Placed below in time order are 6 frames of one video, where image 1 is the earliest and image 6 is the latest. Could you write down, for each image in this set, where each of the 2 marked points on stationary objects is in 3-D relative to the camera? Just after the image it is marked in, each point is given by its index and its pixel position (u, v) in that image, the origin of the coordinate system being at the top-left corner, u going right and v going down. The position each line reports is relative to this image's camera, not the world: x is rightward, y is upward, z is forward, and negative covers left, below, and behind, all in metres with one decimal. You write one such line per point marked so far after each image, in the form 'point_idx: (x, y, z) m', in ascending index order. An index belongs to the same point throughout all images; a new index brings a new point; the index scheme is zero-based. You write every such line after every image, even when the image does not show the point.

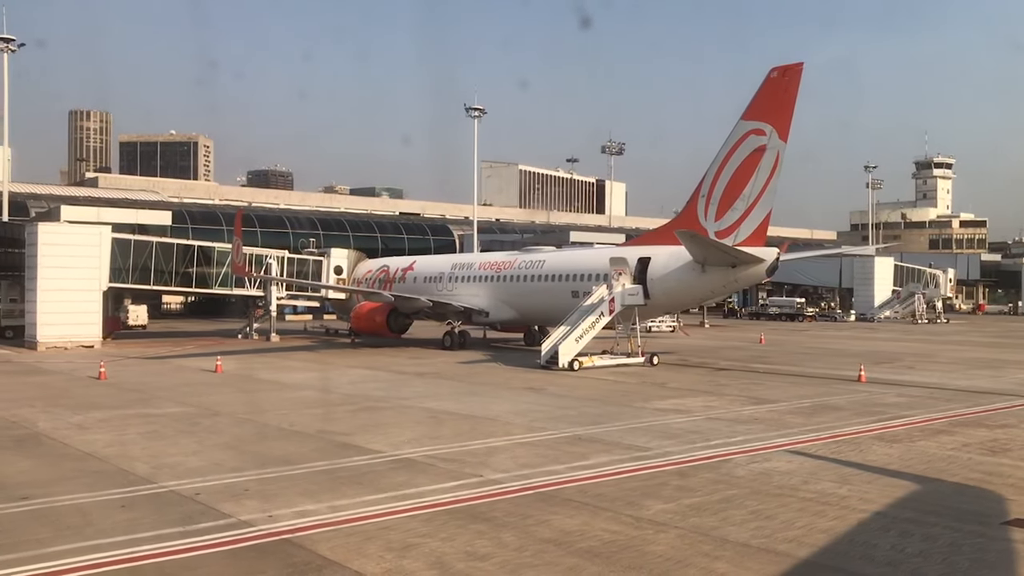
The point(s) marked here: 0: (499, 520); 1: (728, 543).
0: (-0.1, -2.3, +8.5) m
1: (+1.9, -2.3, +7.6) m
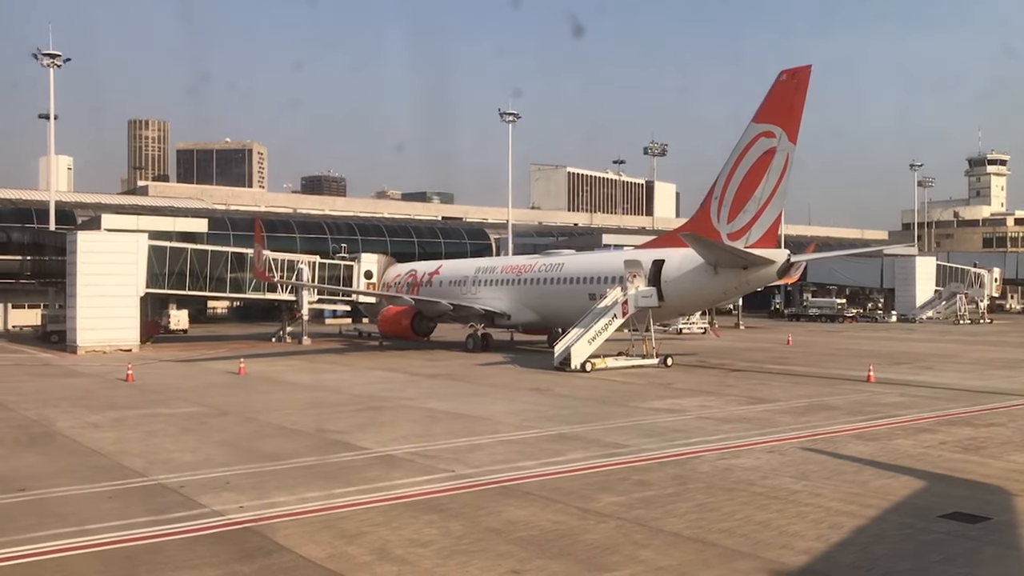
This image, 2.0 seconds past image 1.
0: (-0.6, -2.3, +8.9) m
1: (+1.4, -2.3, +7.9) m
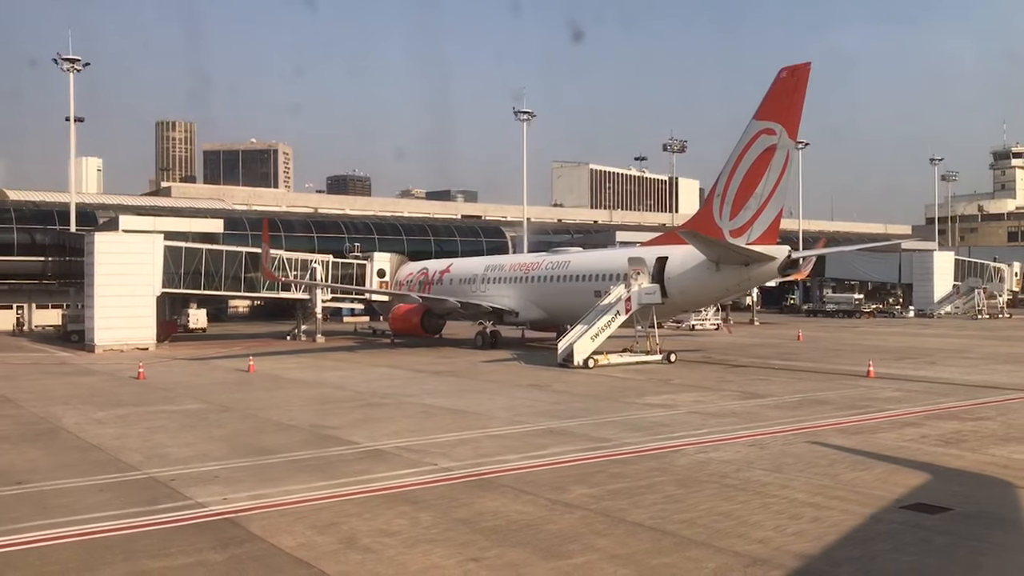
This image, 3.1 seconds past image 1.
0: (-0.9, -2.3, +9.1) m
1: (+1.1, -2.3, +8.1) m
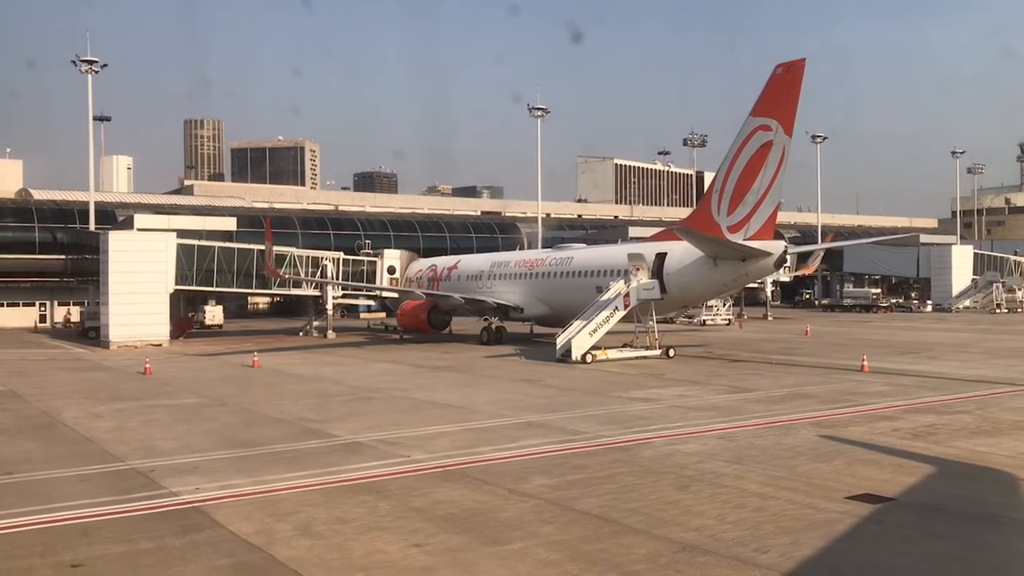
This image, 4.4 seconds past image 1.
0: (-1.4, -2.3, +9.4) m
1: (+0.6, -2.2, +8.4) m
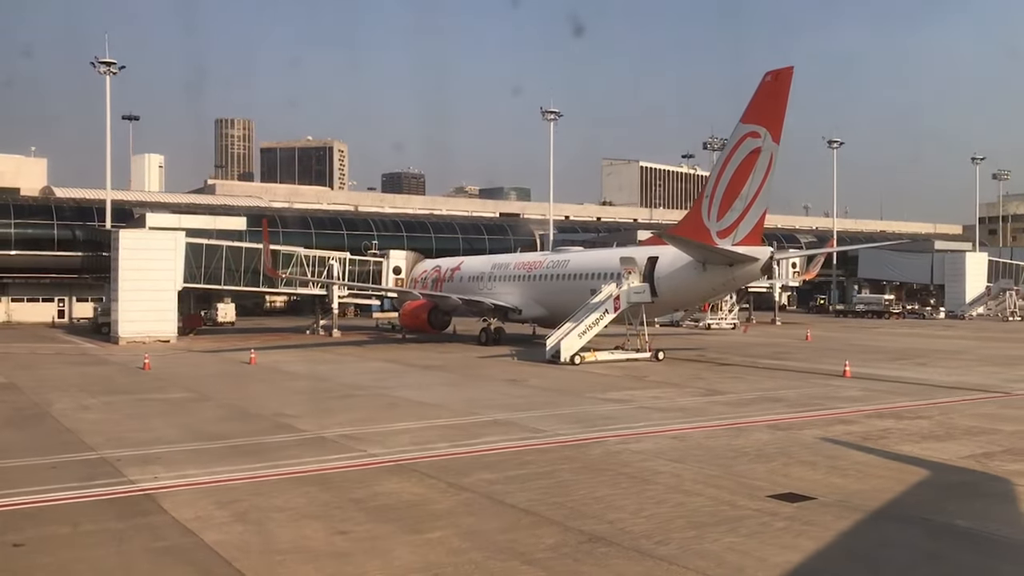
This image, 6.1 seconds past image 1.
0: (-2.1, -2.3, +9.8) m
1: (-0.1, -2.2, +8.7) m
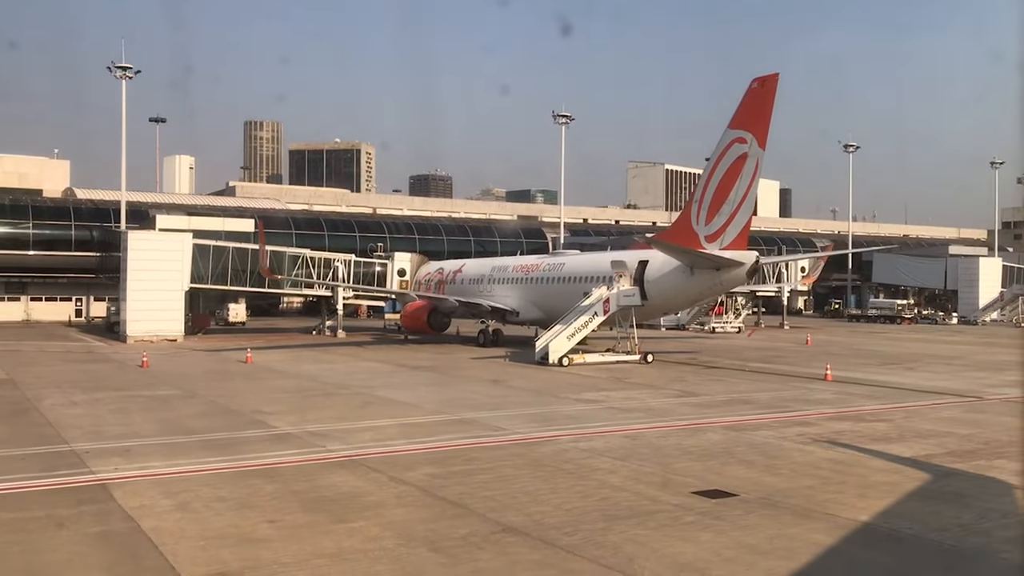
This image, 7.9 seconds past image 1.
0: (-2.8, -2.3, +10.2) m
1: (-0.9, -2.3, +9.1) m
